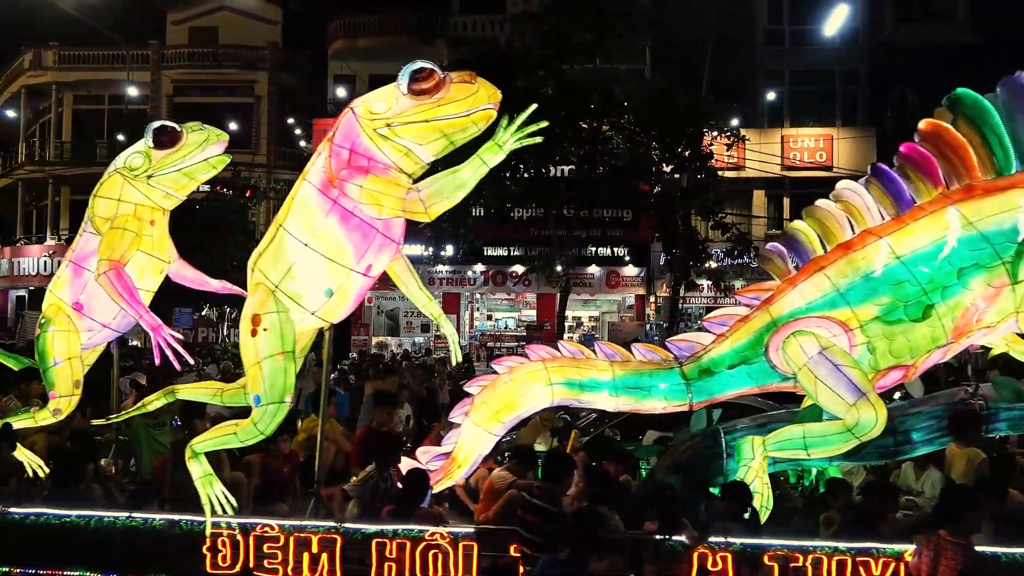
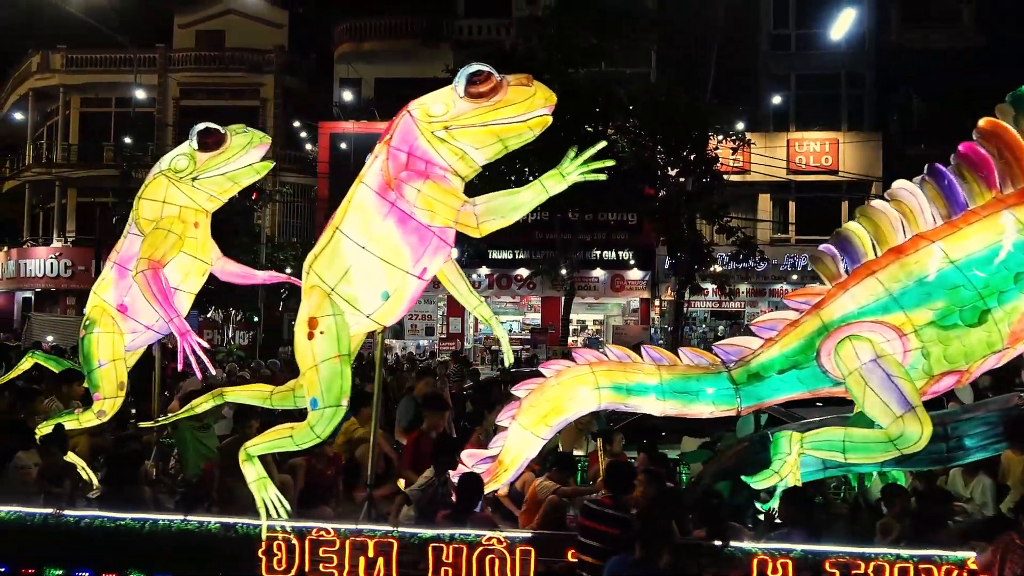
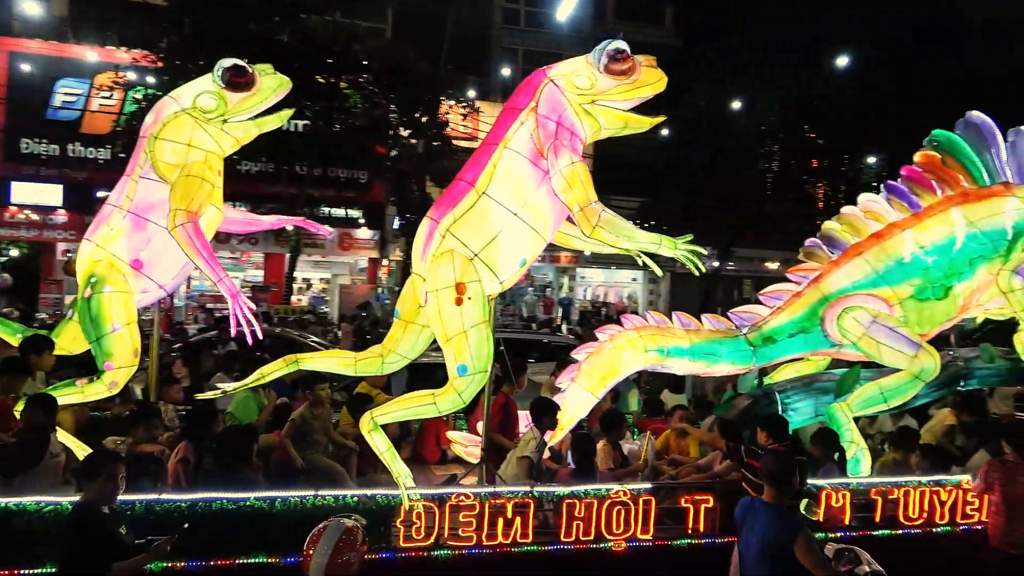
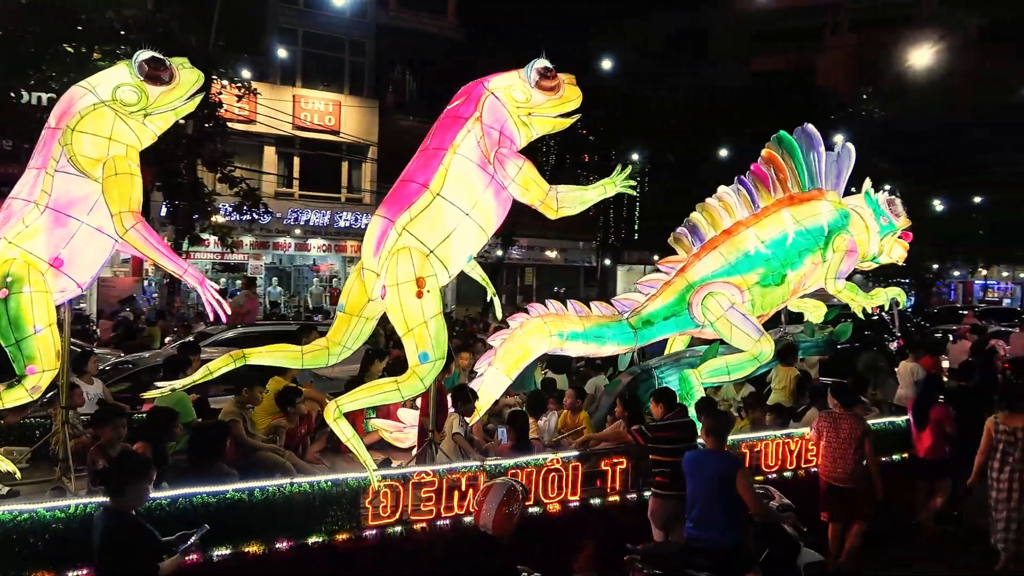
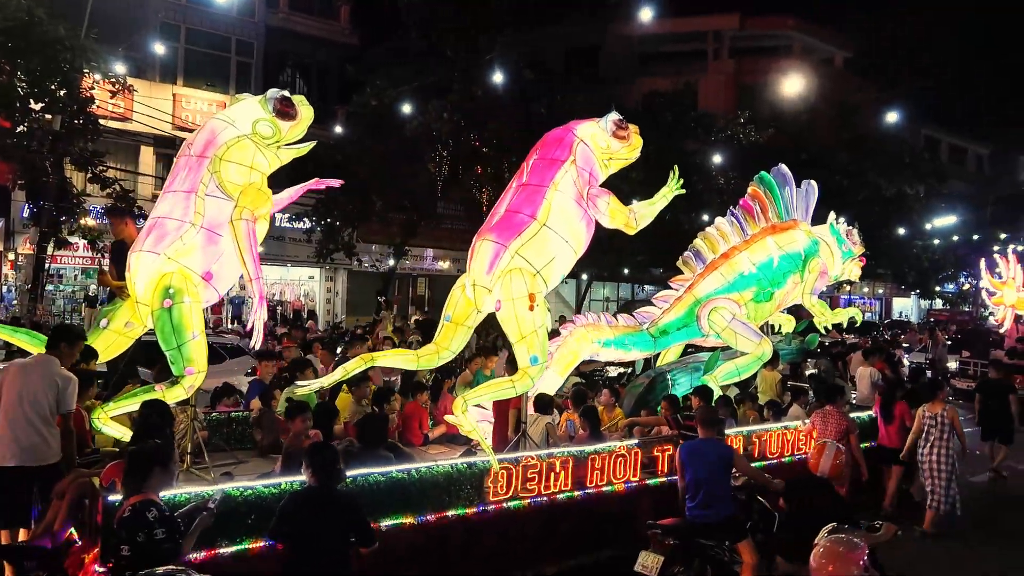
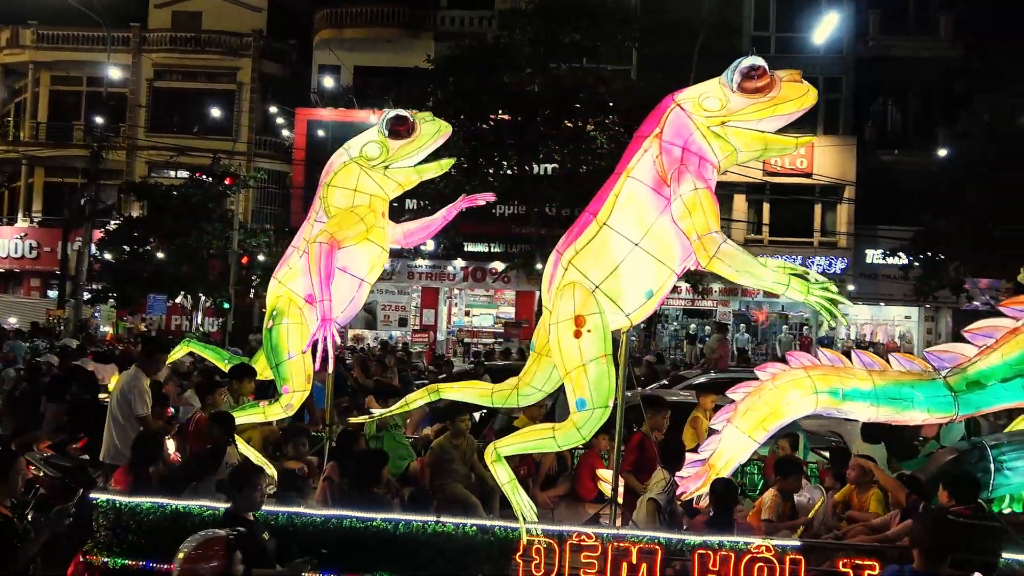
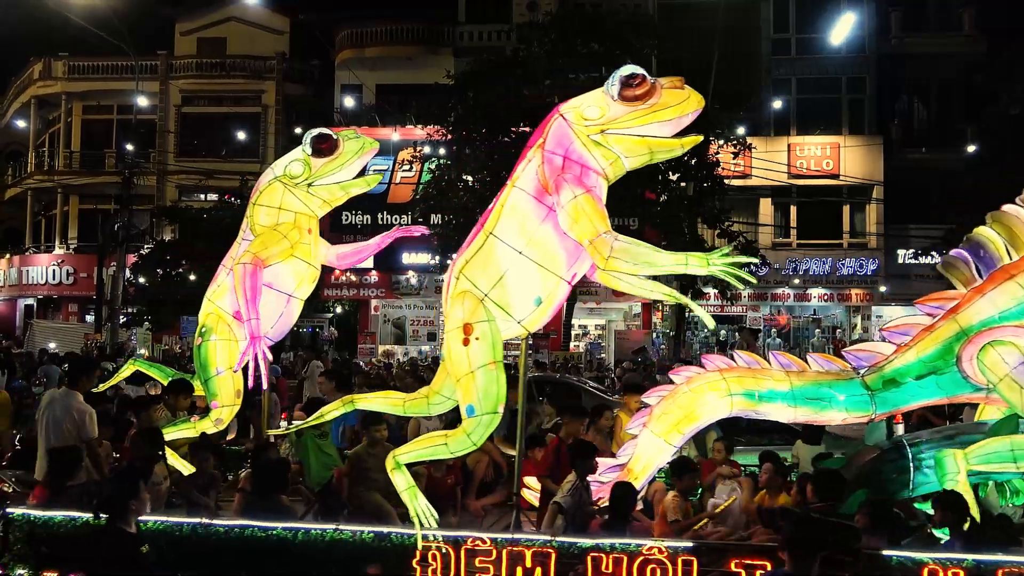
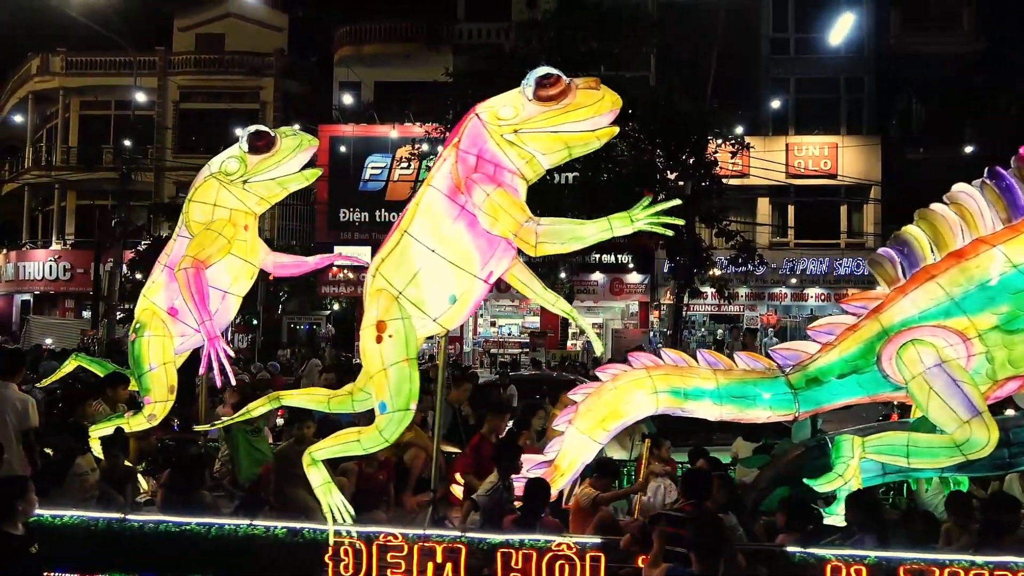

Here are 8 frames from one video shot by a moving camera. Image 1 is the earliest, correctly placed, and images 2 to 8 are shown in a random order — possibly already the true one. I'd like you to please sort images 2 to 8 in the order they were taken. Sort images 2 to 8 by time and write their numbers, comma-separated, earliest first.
2, 8, 7, 6, 3, 4, 5
